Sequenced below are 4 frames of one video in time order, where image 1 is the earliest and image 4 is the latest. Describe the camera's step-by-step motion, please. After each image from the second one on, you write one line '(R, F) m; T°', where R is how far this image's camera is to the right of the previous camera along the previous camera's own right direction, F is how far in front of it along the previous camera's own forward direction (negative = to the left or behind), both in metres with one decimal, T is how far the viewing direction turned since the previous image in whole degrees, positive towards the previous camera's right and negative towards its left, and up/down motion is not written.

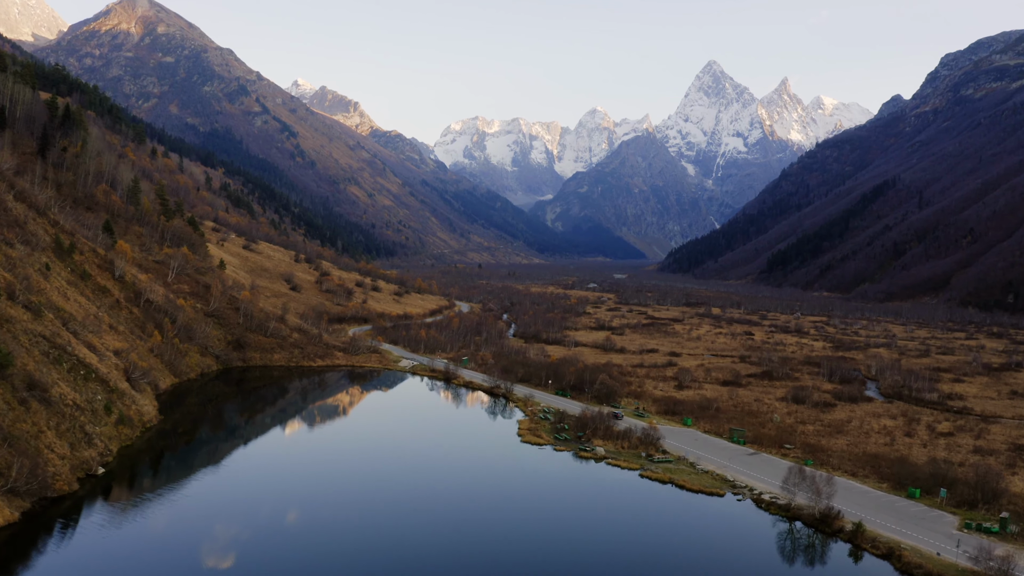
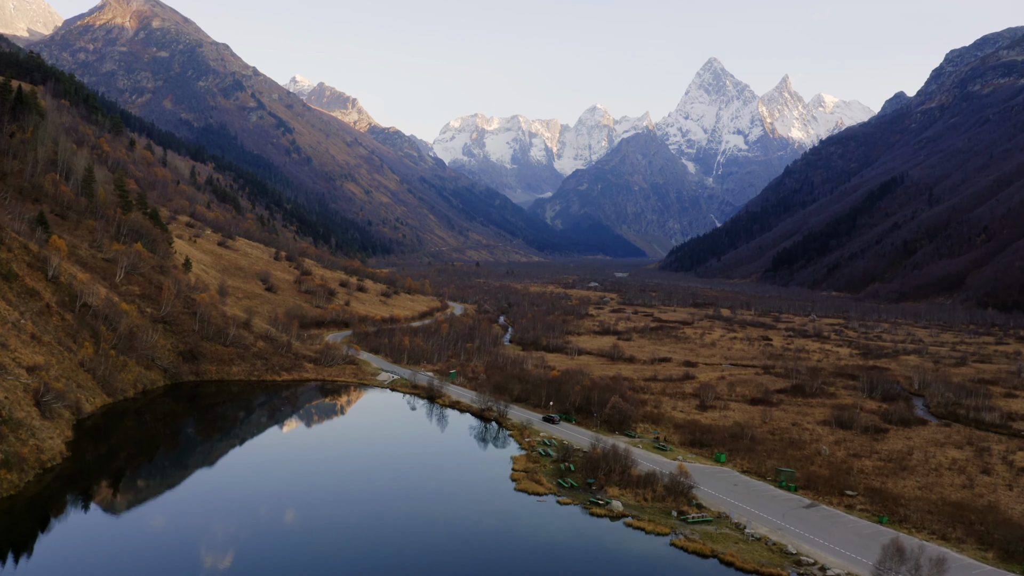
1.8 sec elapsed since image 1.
(+0.5, +11.1) m; 0°
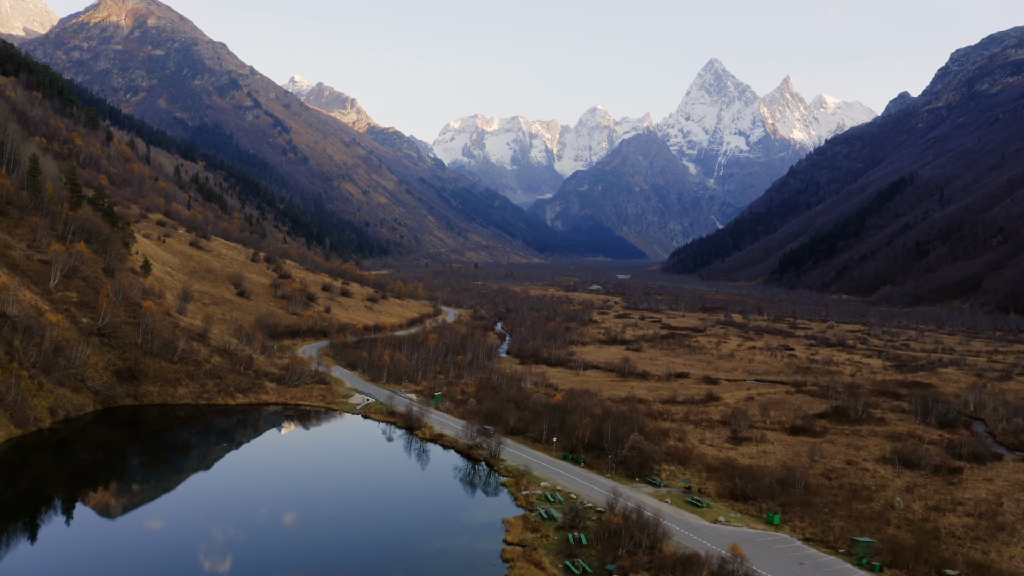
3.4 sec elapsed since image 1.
(+0.5, +10.9) m; 0°
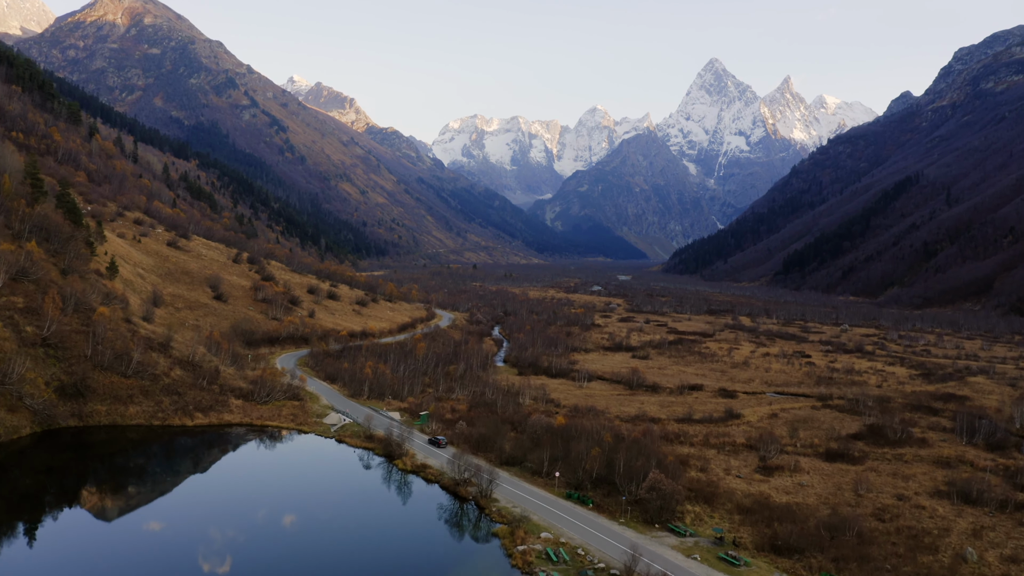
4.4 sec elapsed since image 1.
(+0.3, +7.3) m; 0°
